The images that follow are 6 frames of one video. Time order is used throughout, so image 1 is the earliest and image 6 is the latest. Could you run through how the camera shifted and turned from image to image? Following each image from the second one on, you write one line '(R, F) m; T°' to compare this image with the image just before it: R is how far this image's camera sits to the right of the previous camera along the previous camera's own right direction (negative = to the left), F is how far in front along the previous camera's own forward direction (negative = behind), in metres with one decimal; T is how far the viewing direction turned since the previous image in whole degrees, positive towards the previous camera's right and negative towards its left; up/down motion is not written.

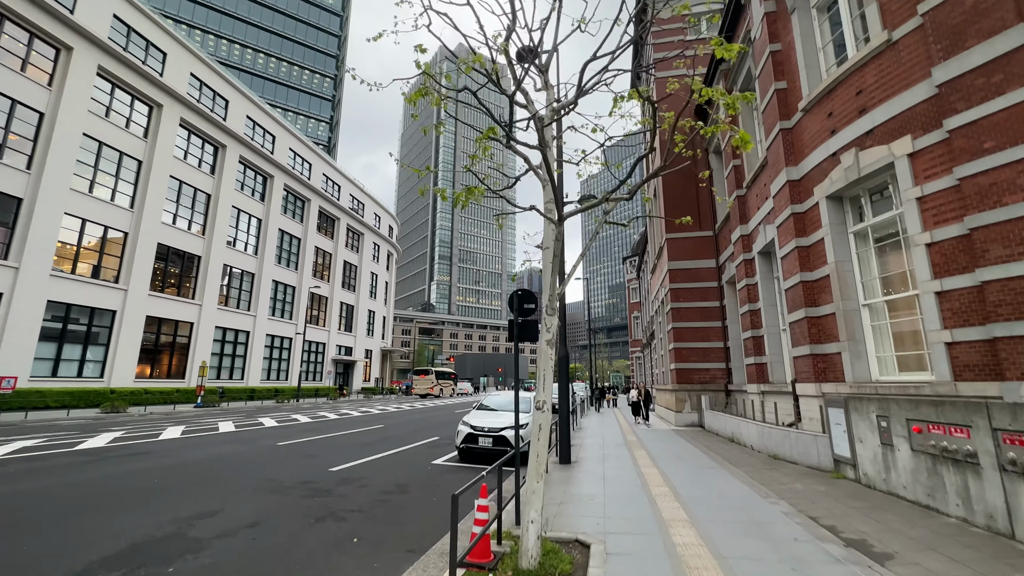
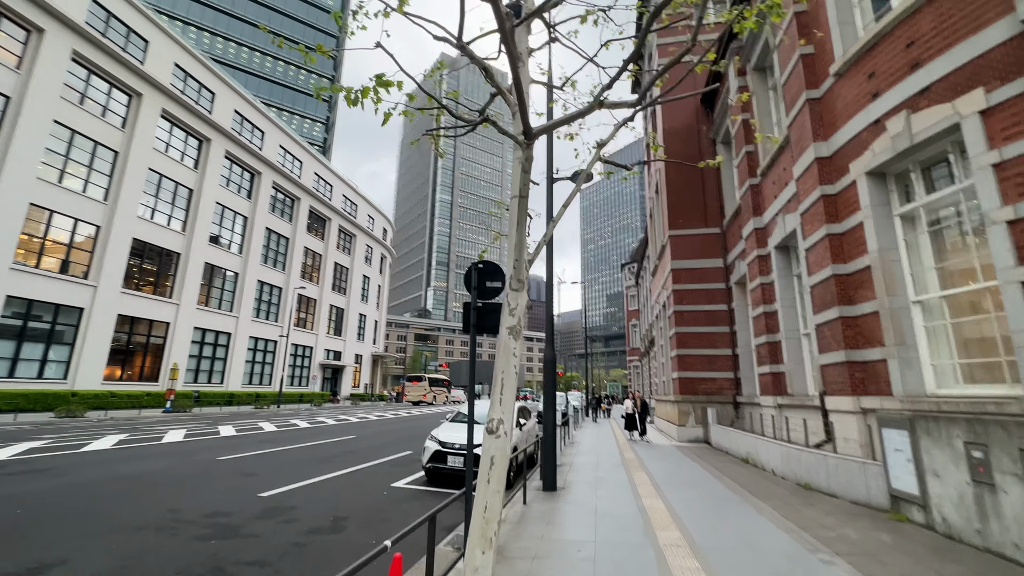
(+0.4, +1.6) m; 0°
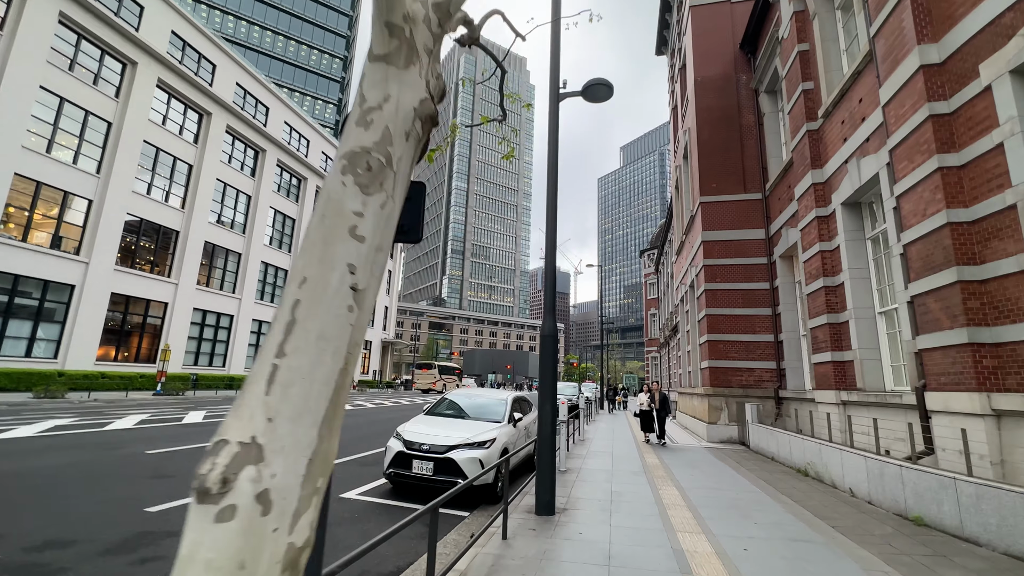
(+0.4, +2.1) m; -2°
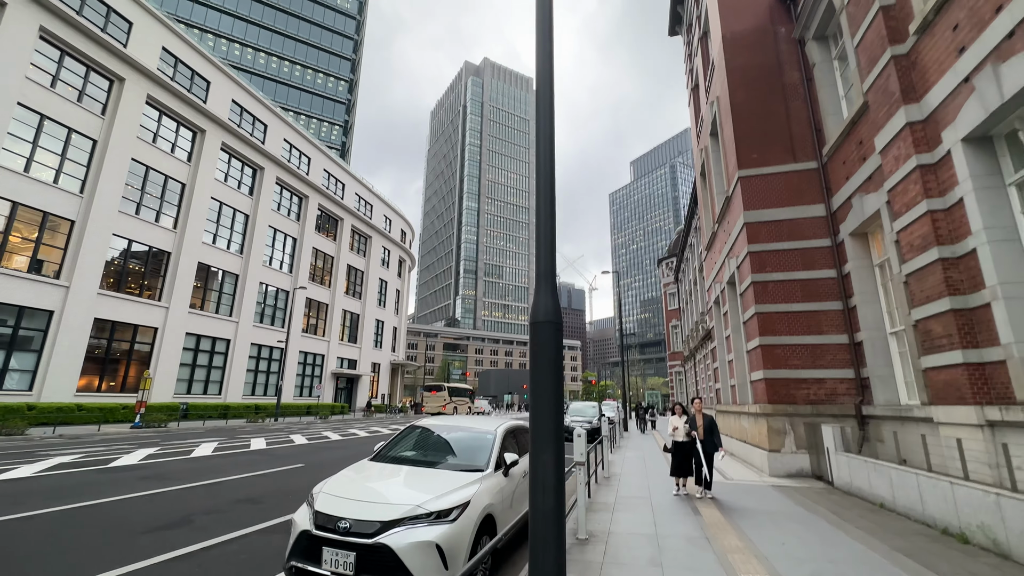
(+0.4, +2.6) m; -2°
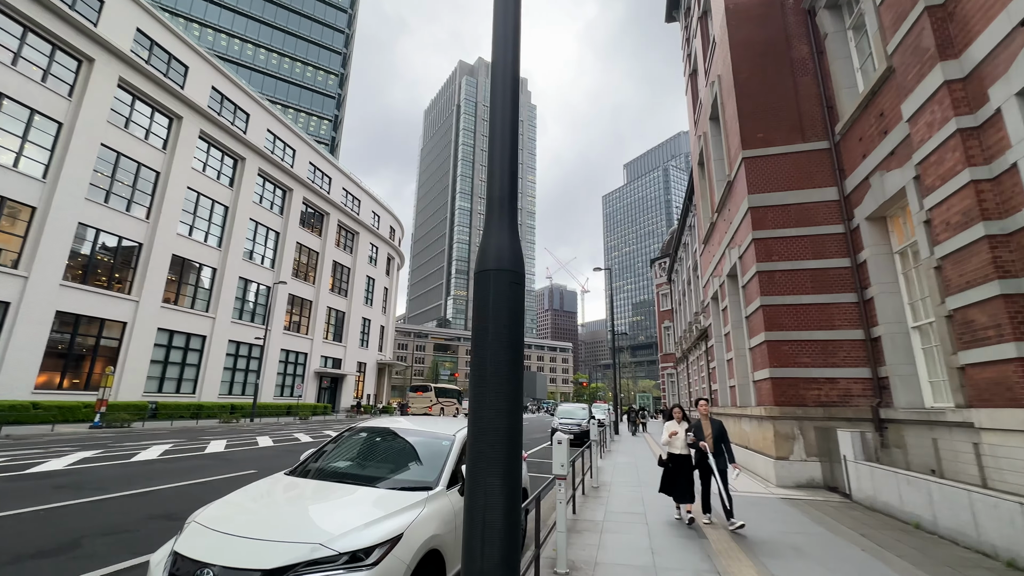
(+0.3, +1.1) m; +1°
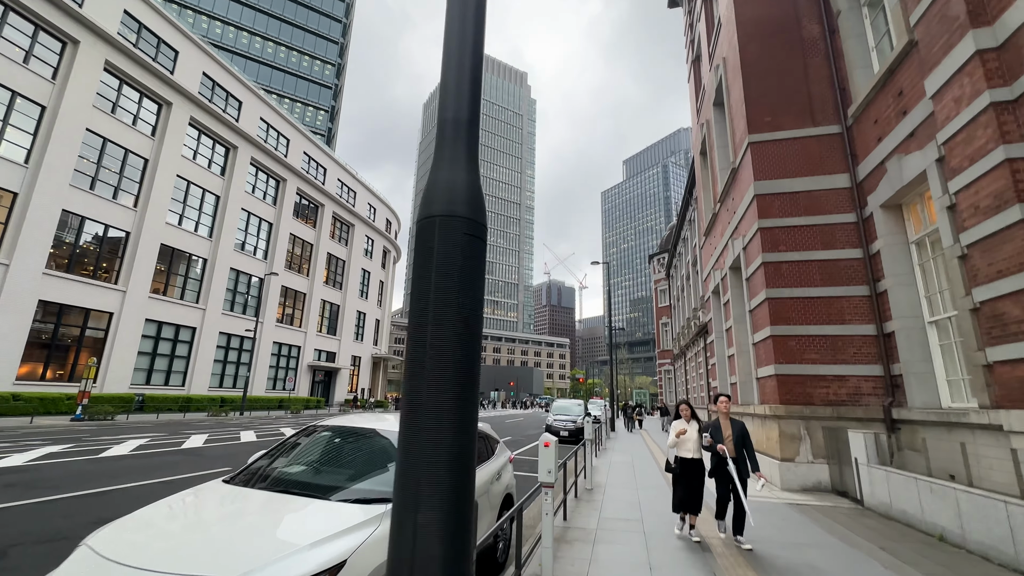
(+0.1, +0.6) m; 0°
